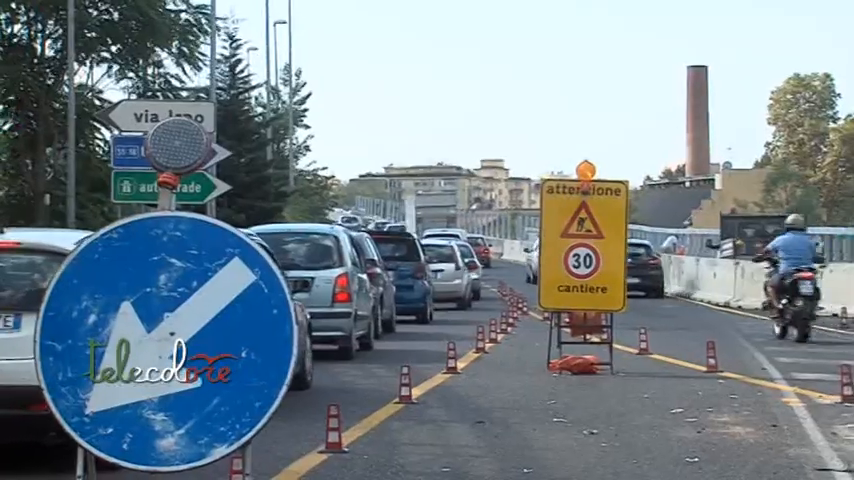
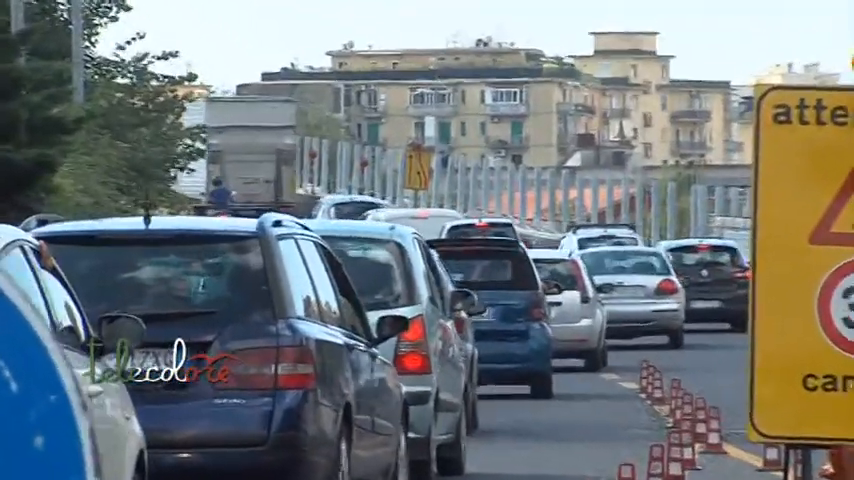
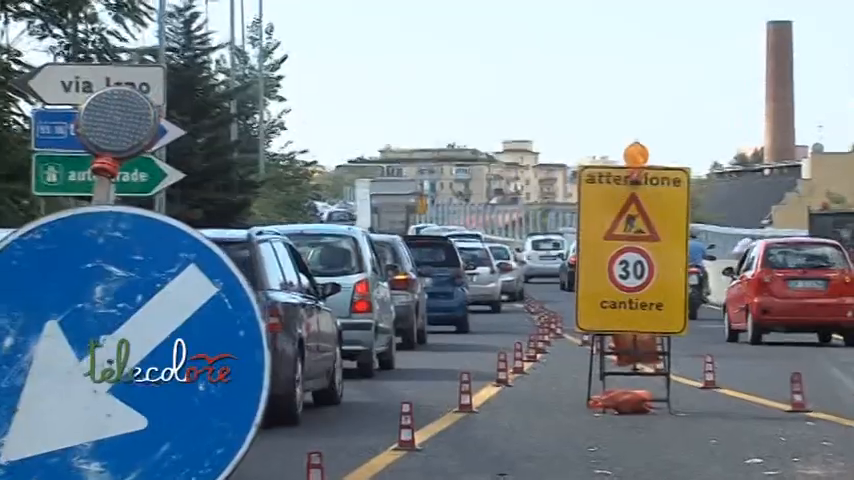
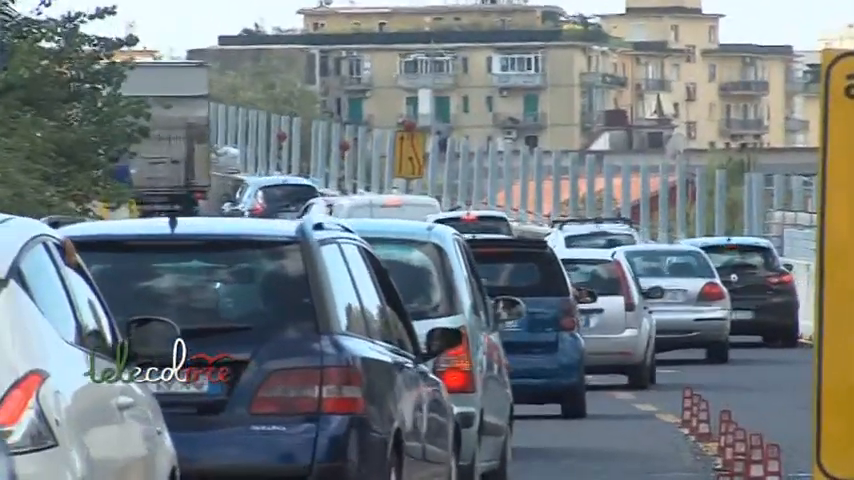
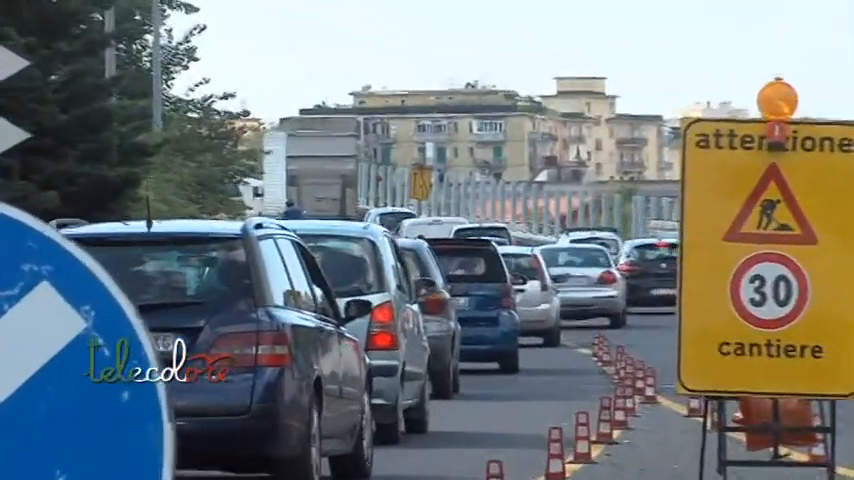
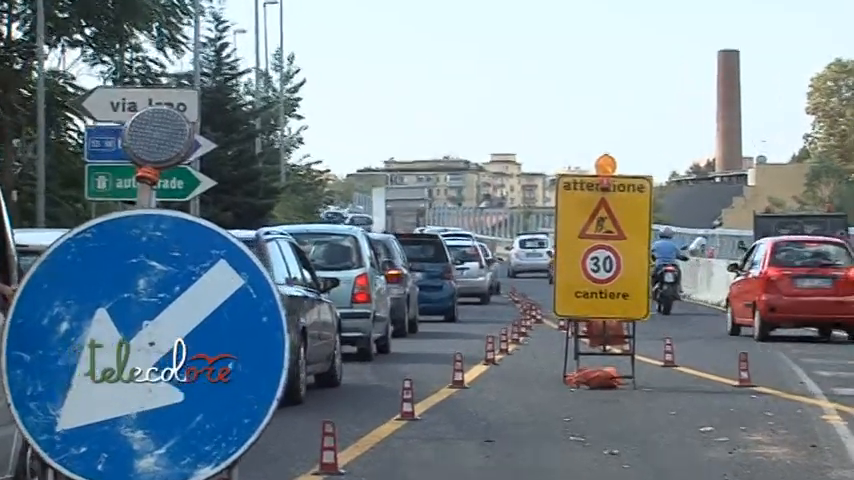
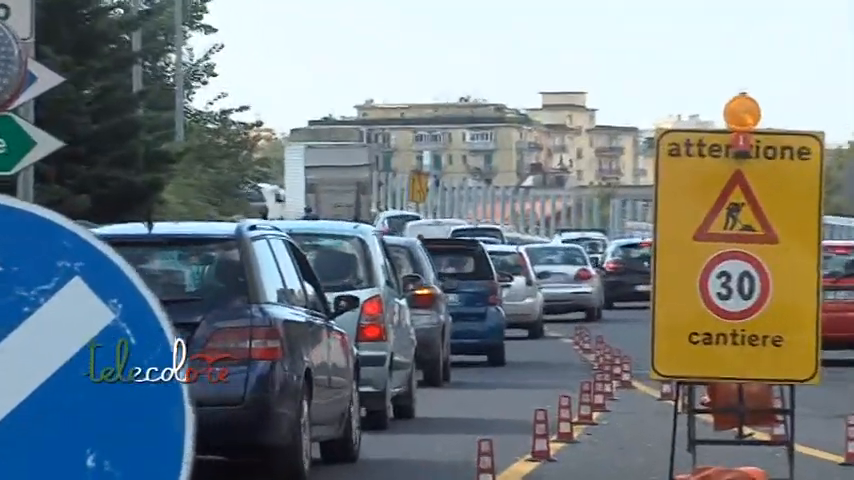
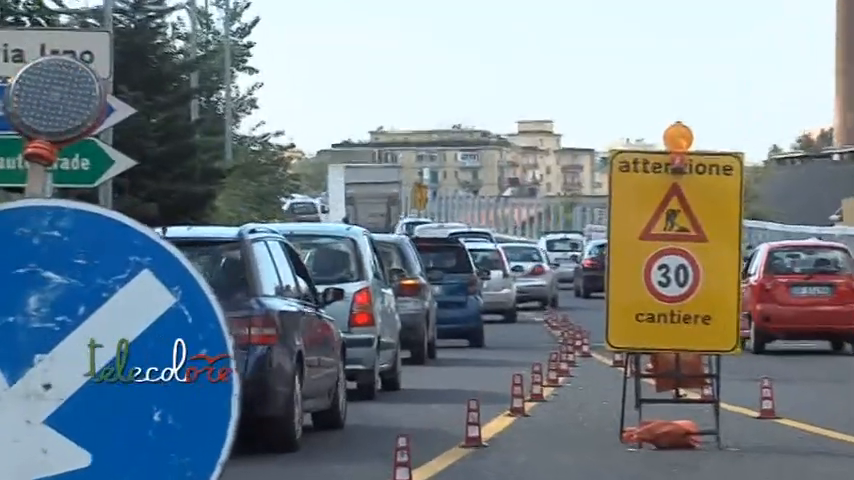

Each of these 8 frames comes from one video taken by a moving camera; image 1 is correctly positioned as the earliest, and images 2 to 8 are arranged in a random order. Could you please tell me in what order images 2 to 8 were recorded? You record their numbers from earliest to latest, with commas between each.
6, 3, 8, 7, 5, 2, 4
